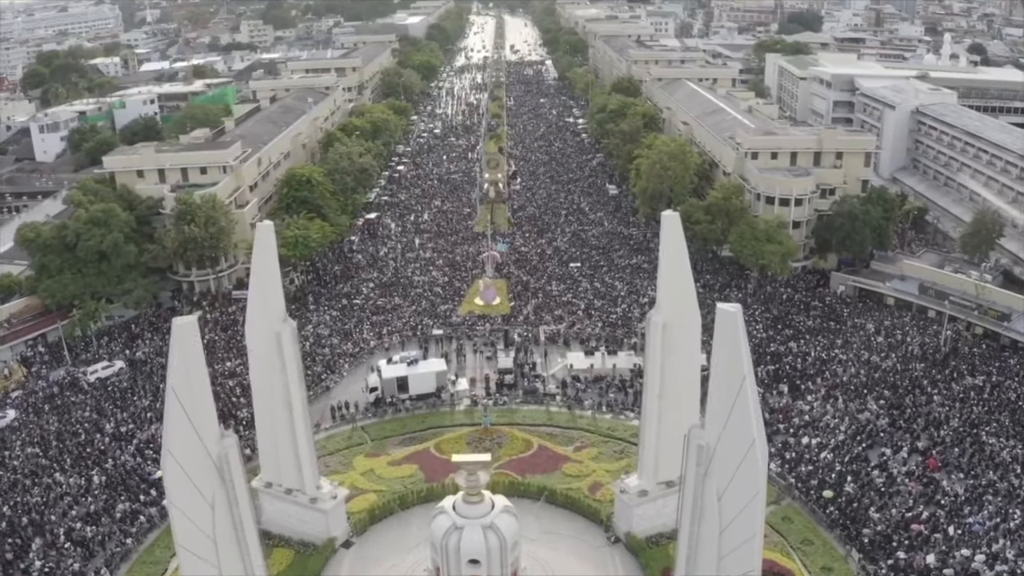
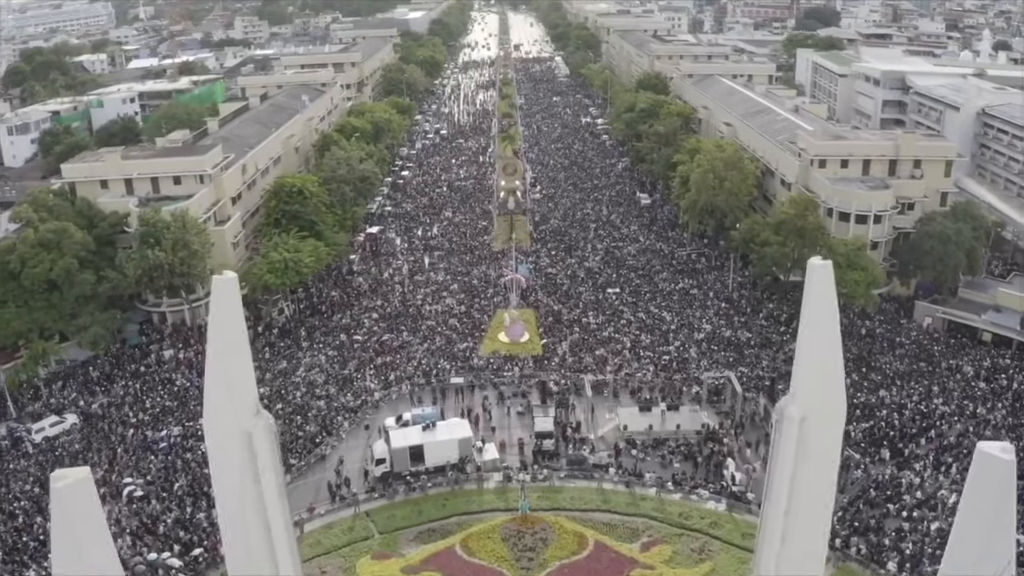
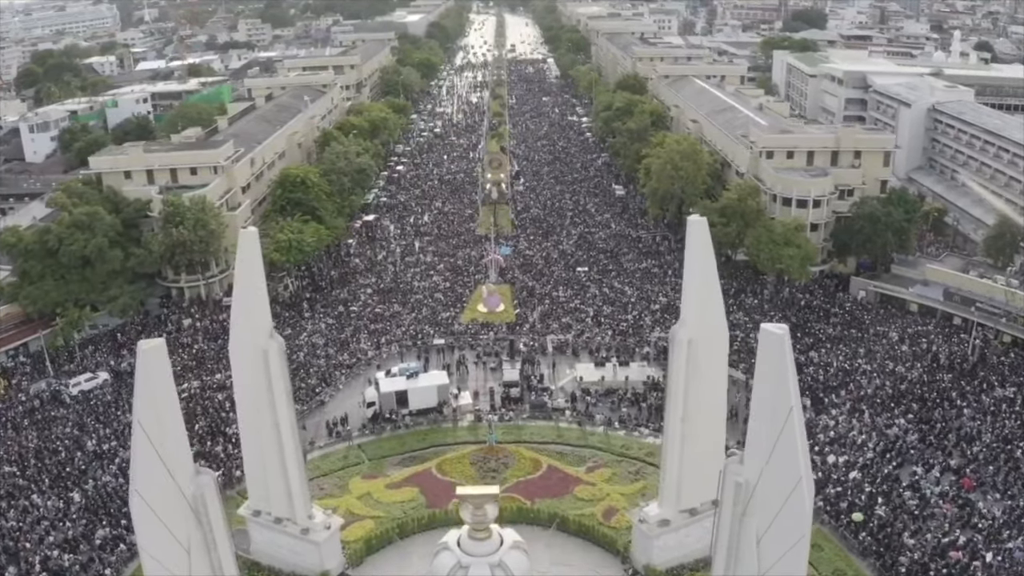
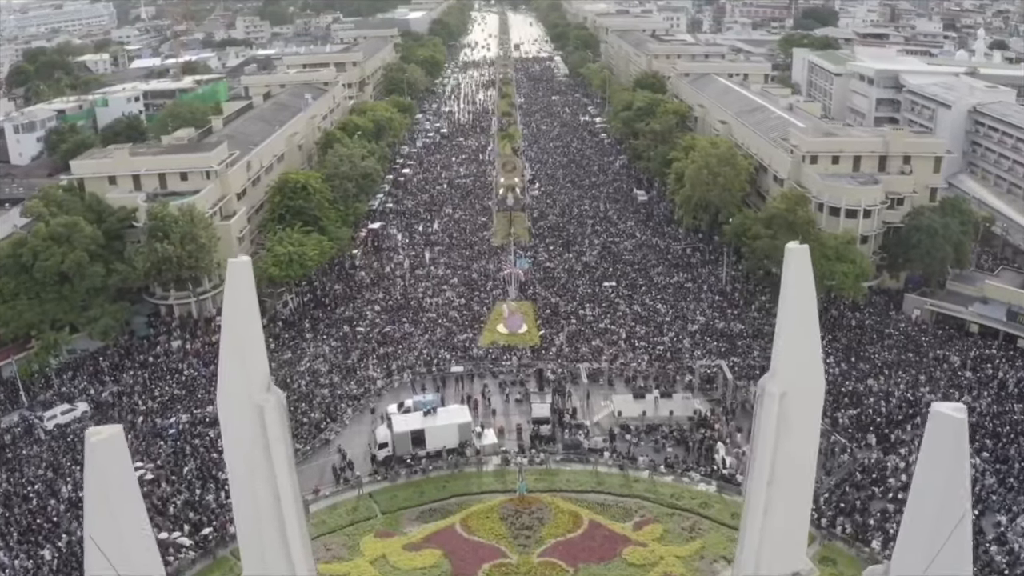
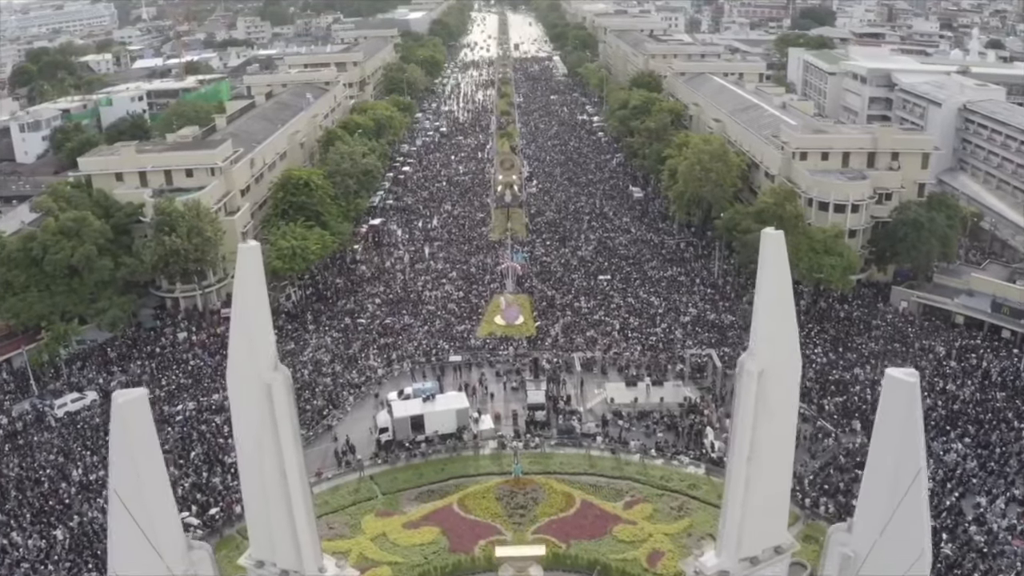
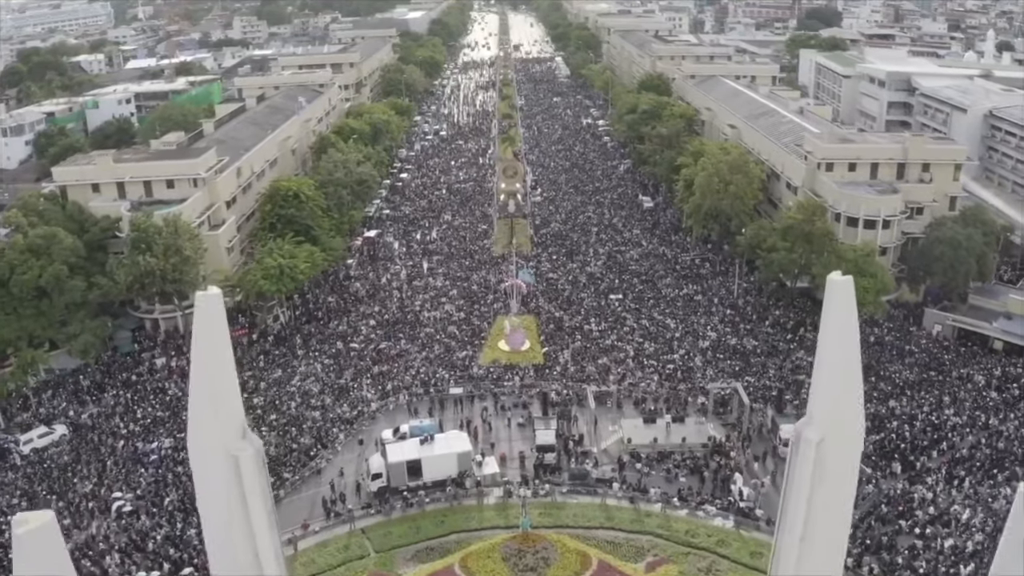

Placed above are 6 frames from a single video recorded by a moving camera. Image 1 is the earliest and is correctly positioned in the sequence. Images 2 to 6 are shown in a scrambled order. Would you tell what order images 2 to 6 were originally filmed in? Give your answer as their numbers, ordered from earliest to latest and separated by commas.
3, 5, 4, 2, 6
